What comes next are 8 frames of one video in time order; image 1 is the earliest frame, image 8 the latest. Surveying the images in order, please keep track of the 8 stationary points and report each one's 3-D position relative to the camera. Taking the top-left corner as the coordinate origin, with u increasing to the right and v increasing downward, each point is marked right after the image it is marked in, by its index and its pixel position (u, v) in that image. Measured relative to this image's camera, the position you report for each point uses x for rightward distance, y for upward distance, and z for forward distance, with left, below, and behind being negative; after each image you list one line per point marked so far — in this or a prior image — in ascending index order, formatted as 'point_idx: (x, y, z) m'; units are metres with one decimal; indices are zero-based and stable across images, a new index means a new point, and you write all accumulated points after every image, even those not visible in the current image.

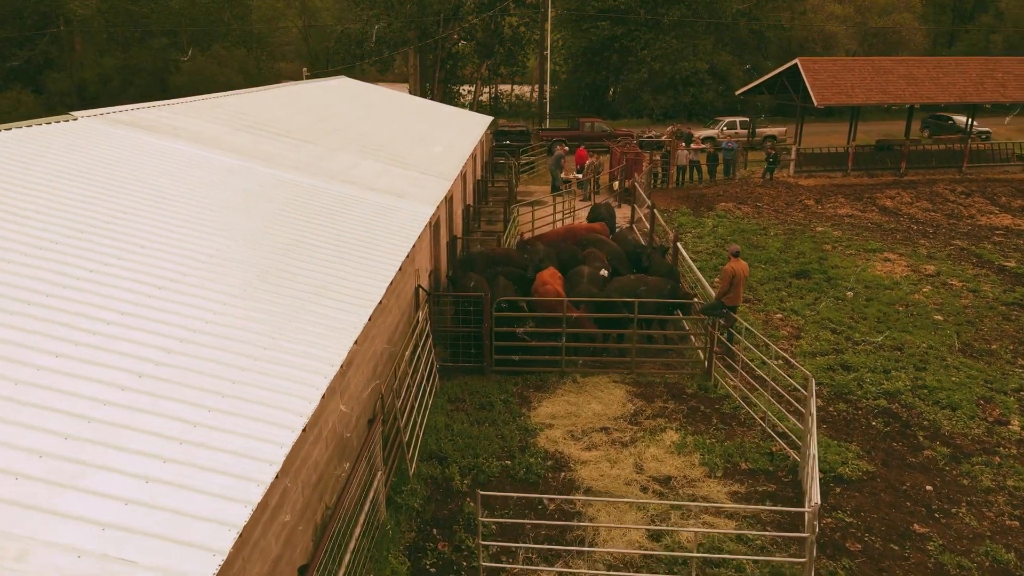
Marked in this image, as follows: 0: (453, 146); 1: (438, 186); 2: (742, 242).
0: (-1.3, +3.2, +17.1) m
1: (-1.3, +1.7, +12.5) m
2: (+5.8, +1.2, +18.8) m
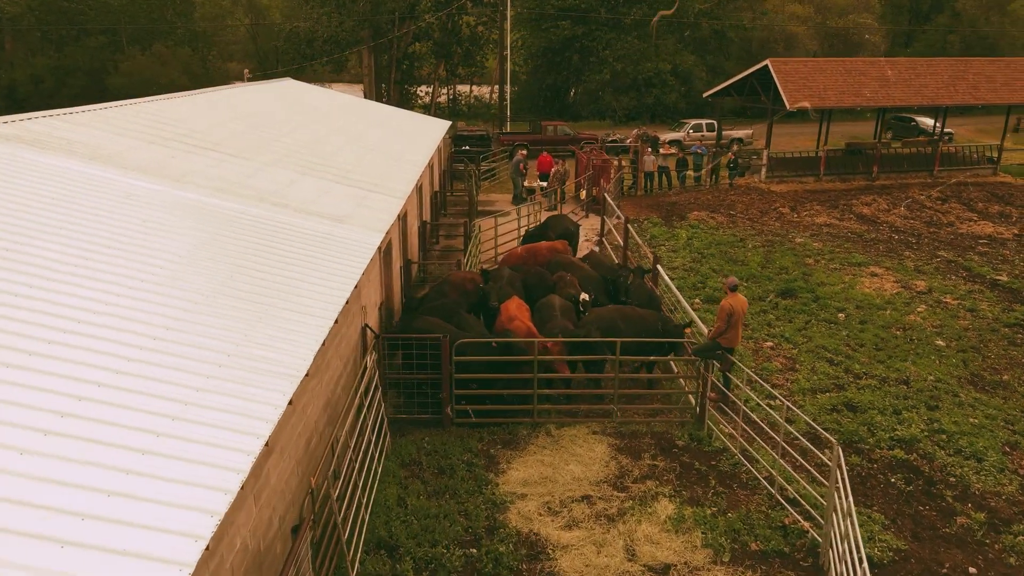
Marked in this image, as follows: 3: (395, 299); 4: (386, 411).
0: (-2.1, +2.7, +15.6) m
1: (-1.9, +1.2, +10.9) m
2: (+4.9, +0.7, +17.6) m
3: (-2.0, -0.2, +12.4) m
4: (-1.6, -1.6, +9.4) m
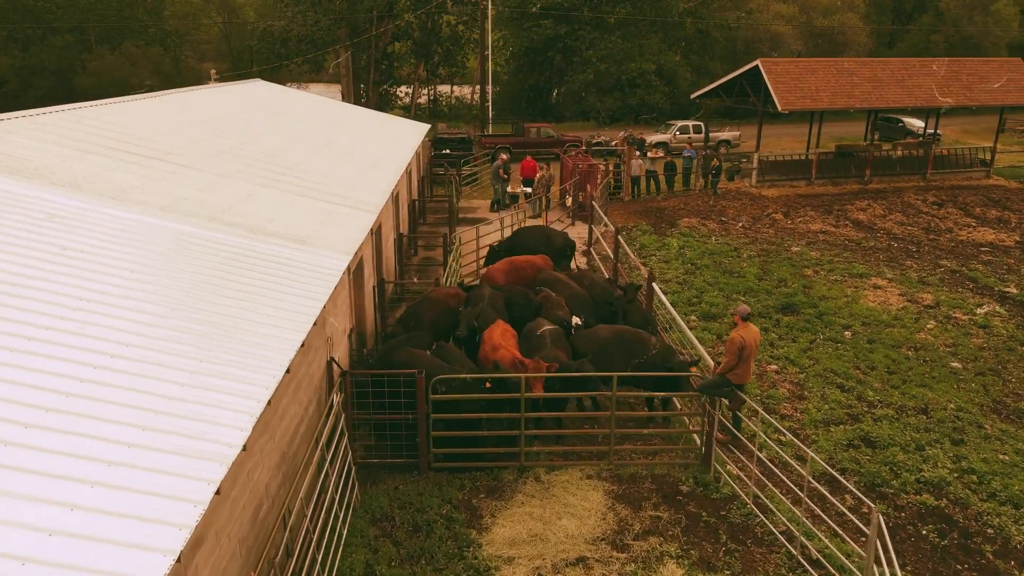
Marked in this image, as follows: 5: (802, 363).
0: (-2.5, +2.3, +14.5) m
1: (-2.1, +0.8, +9.9) m
2: (+4.5, +0.5, +16.7) m
3: (-2.2, -0.6, +11.3) m
4: (-1.8, -1.9, +8.4) m
5: (+4.6, -1.2, +11.6) m
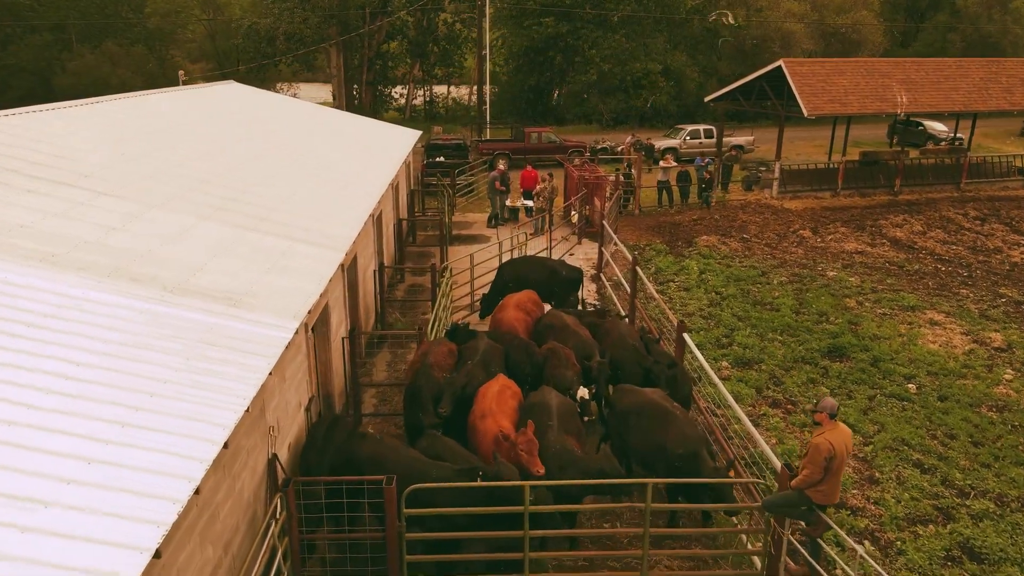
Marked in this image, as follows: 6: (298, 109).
0: (-2.5, +1.7, +12.4) m
1: (-2.1, +0.2, +7.8) m
2: (+4.5, -0.2, +14.6) m
3: (-2.2, -1.2, +9.2) m
4: (-1.8, -2.6, +6.3) m
5: (+4.5, -1.8, +9.5) m
6: (-5.7, +4.9, +19.8) m
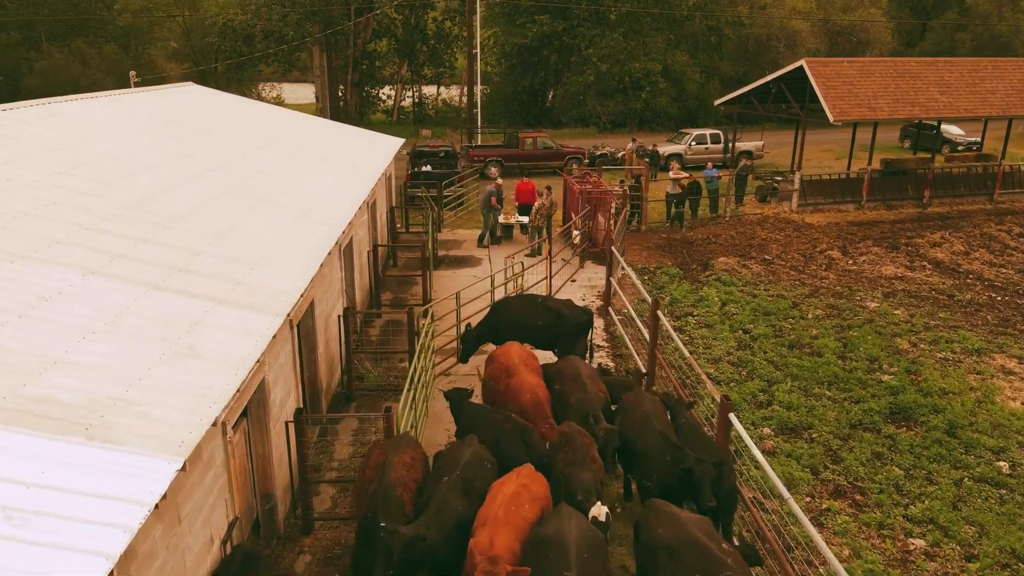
0: (-2.6, +1.0, +10.2) m
1: (-2.1, -0.5, +5.6) m
2: (+4.4, -0.8, +12.5) m
3: (-2.3, -1.9, +7.1) m
4: (-1.8, -3.2, +4.1) m
5: (+4.5, -2.5, +7.4) m
6: (-5.9, +4.2, +17.6) m
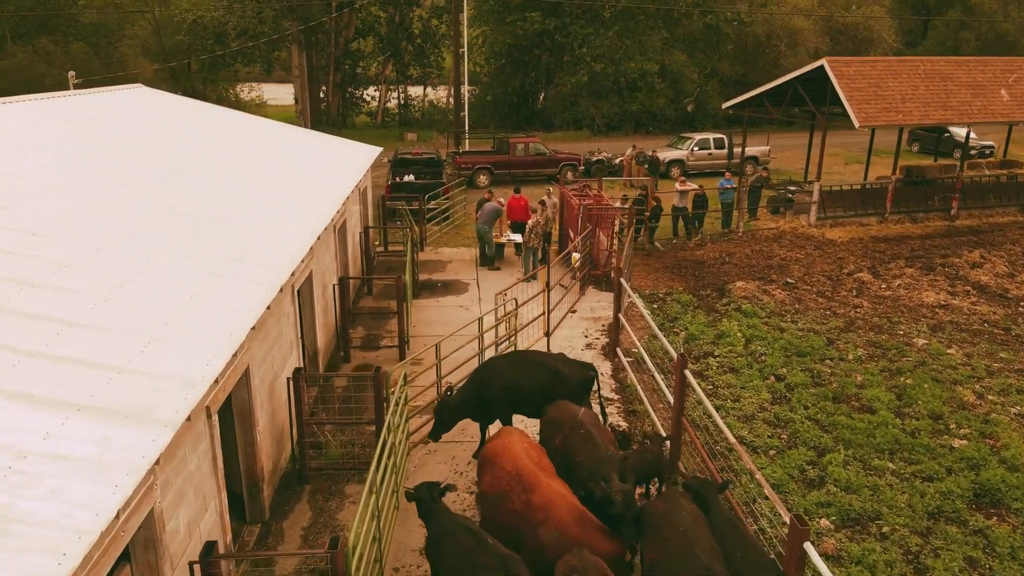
0: (-2.7, +0.4, +8.2) m
1: (-2.1, -1.1, +3.6) m
2: (+4.3, -1.4, +10.6) m
3: (-2.3, -2.5, +5.0) m
4: (-1.8, -3.8, +2.1) m
5: (+4.5, -3.1, +5.5) m
6: (-6.1, +3.6, +15.6) m
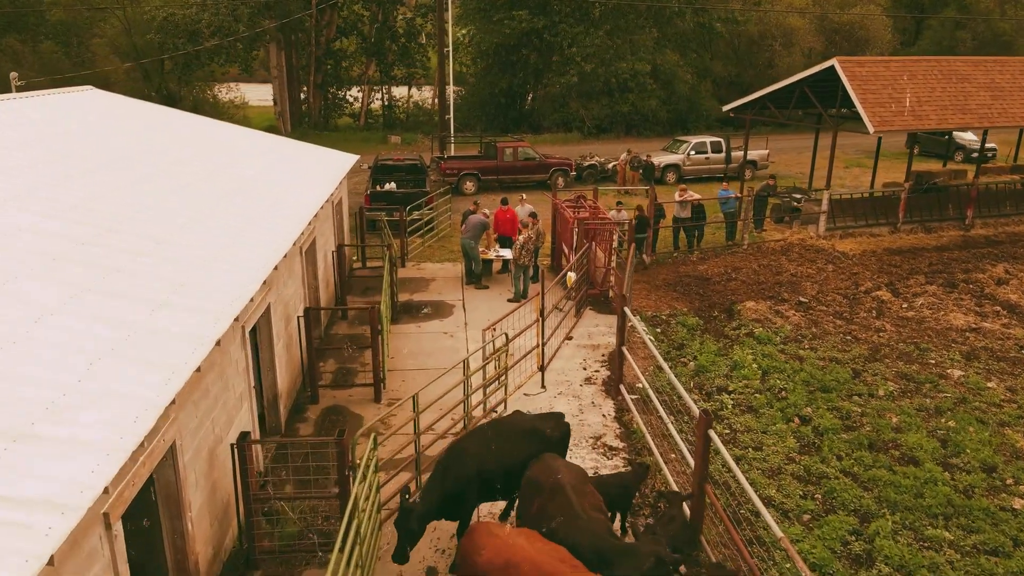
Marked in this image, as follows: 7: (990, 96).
0: (-2.8, 0.0, +6.8) m
1: (-2.1, -1.5, +2.2) m
2: (+4.2, -1.8, +9.3) m
3: (-2.3, -2.9, +3.7) m
4: (-1.8, -4.2, +0.7) m
5: (+4.4, -3.4, +4.2) m
6: (-6.3, +3.1, +14.1) m
7: (+11.1, +4.5, +17.1) m
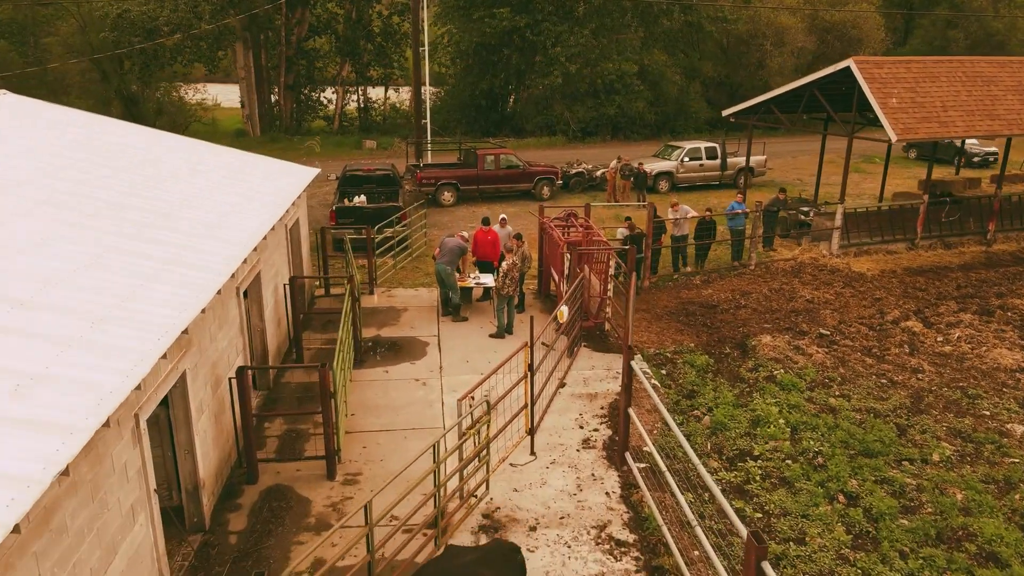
0: (-2.9, -0.6, +4.9) m
1: (-2.1, -2.1, +0.4) m
2: (+4.0, -2.3, +7.6) m
3: (-2.4, -3.5, +1.8) m
4: (-1.7, -4.8, -1.1) m
5: (+4.4, -4.0, +2.5) m
6: (-6.6, +2.5, +12.2) m
7: (+10.7, +4.0, +15.6) m
